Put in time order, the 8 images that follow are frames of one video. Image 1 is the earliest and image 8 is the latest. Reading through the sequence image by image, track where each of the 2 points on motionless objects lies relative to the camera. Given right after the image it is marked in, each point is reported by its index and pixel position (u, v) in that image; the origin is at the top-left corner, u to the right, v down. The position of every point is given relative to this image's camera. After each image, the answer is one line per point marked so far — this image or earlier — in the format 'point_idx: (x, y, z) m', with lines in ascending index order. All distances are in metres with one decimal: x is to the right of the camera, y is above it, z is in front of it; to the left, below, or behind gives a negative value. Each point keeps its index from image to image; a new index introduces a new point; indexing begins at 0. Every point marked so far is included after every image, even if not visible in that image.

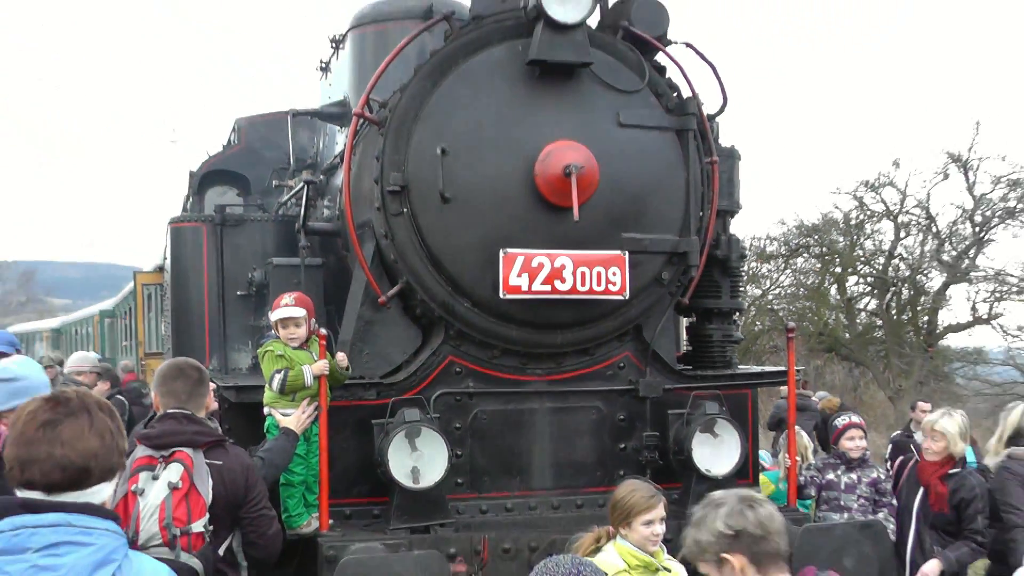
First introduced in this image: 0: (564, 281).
0: (+0.2, 0.0, +3.6) m
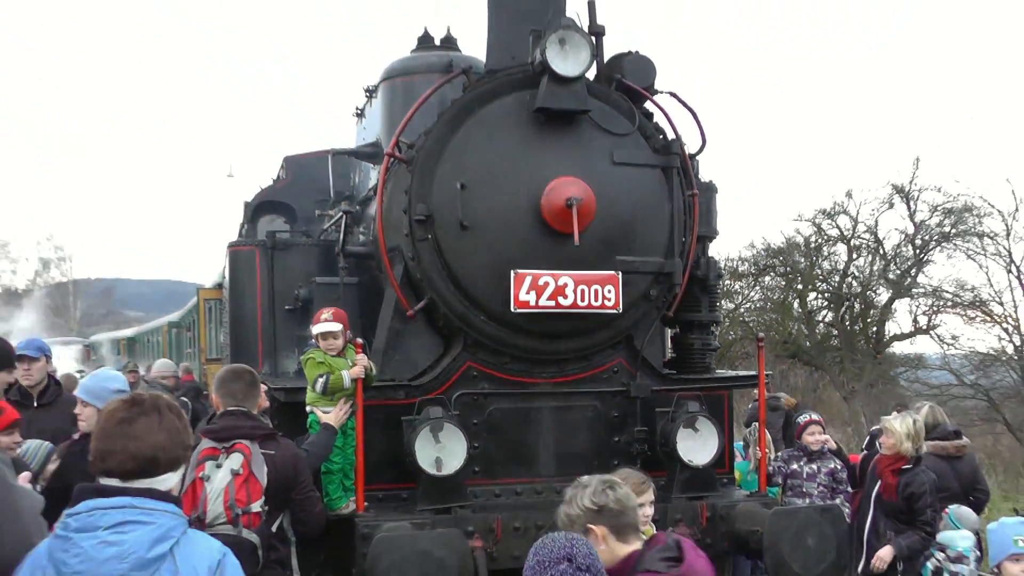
0: (+0.3, 0.0, +4.2) m
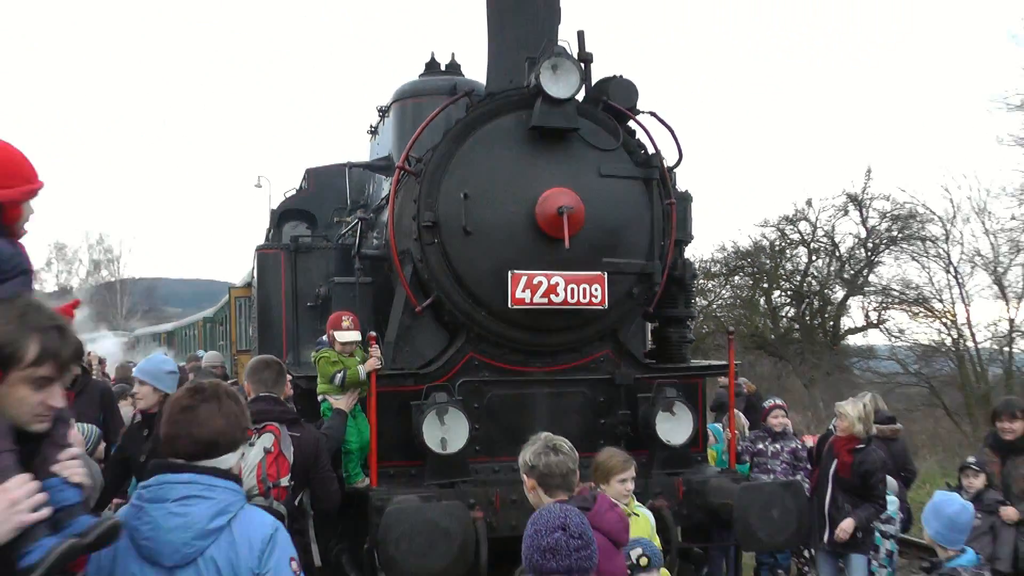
0: (+0.3, 0.0, +4.7) m
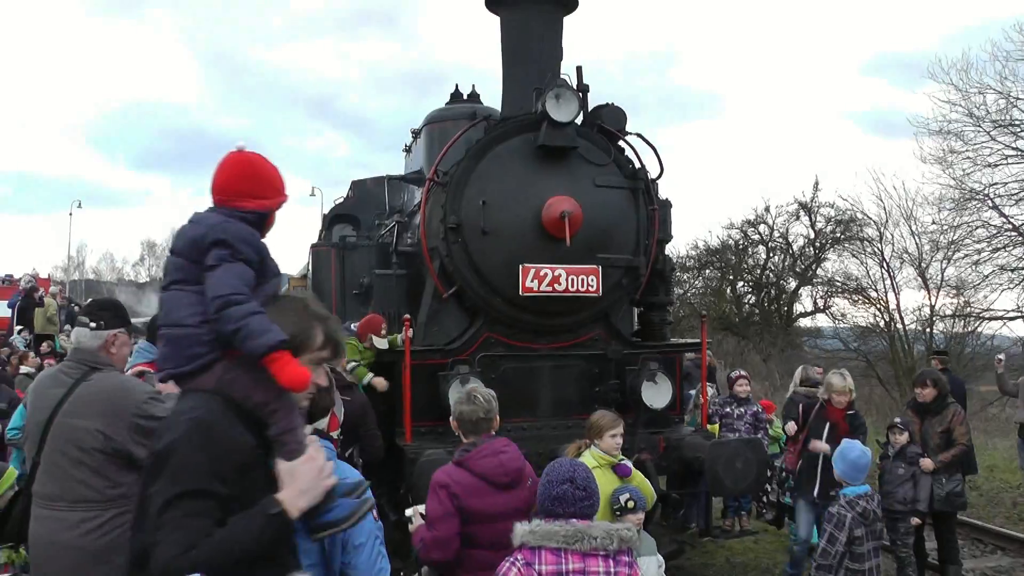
0: (+0.4, 0.0, +5.7) m
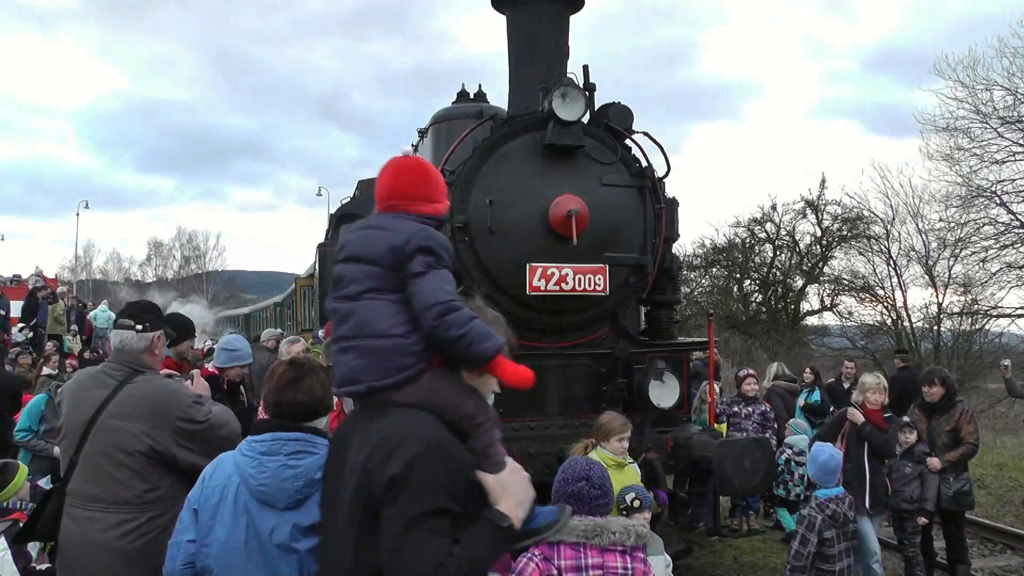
0: (+0.4, 0.0, +5.7) m
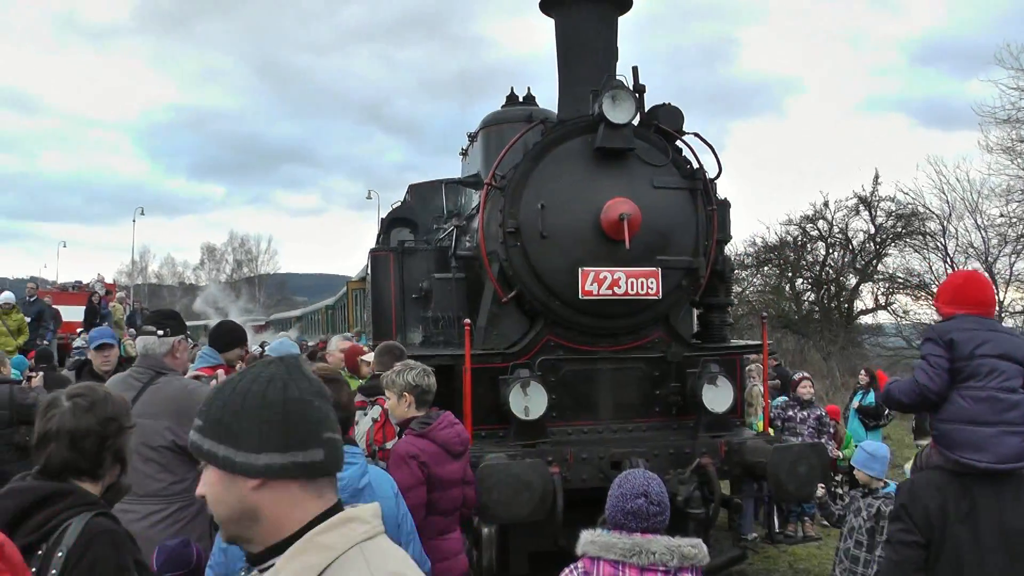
0: (+0.8, 0.0, +5.7) m
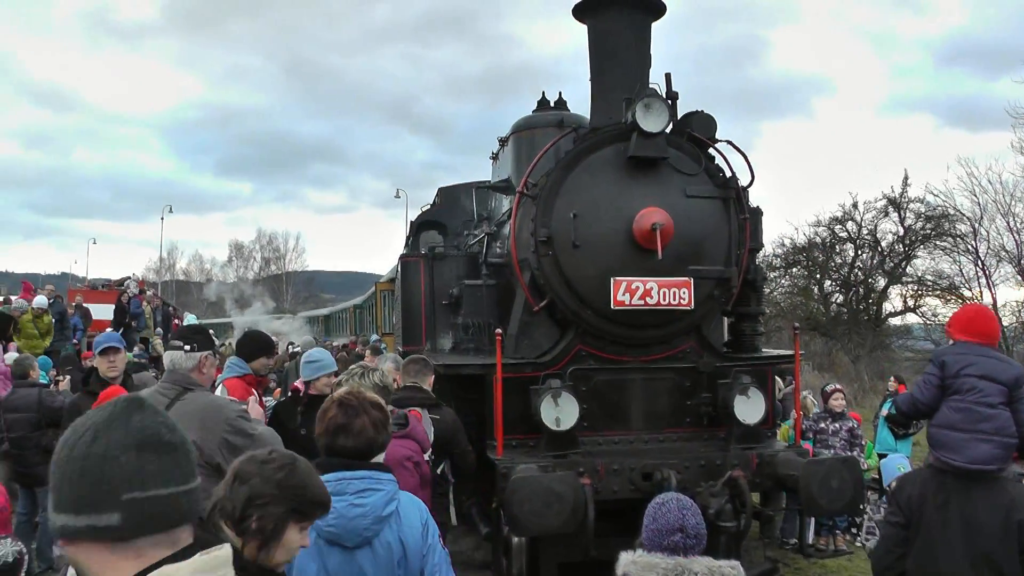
0: (+1.0, -0.1, +5.7) m
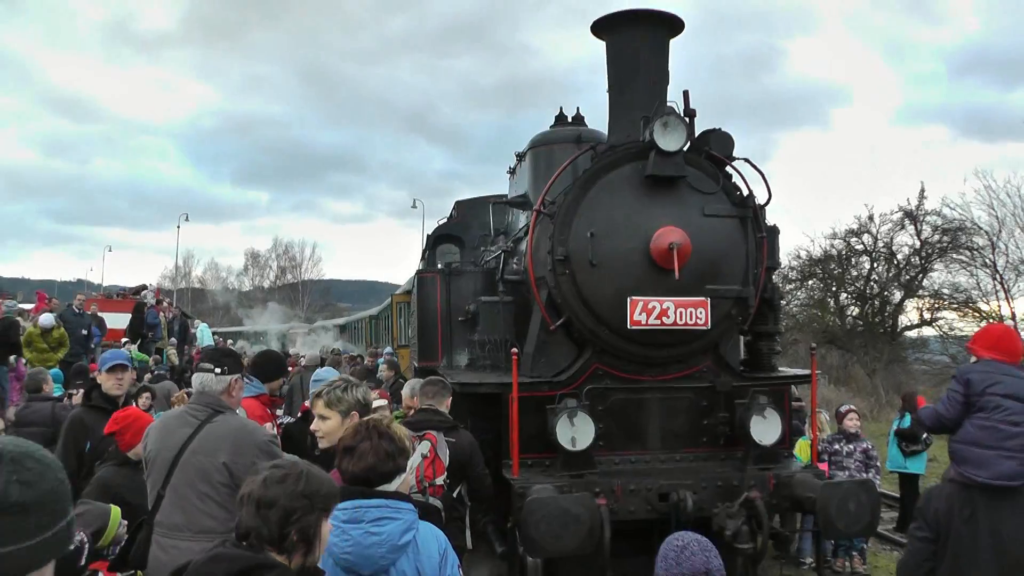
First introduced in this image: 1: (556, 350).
0: (+1.1, -0.2, +5.6) m
1: (+0.3, -0.5, +5.8) m
